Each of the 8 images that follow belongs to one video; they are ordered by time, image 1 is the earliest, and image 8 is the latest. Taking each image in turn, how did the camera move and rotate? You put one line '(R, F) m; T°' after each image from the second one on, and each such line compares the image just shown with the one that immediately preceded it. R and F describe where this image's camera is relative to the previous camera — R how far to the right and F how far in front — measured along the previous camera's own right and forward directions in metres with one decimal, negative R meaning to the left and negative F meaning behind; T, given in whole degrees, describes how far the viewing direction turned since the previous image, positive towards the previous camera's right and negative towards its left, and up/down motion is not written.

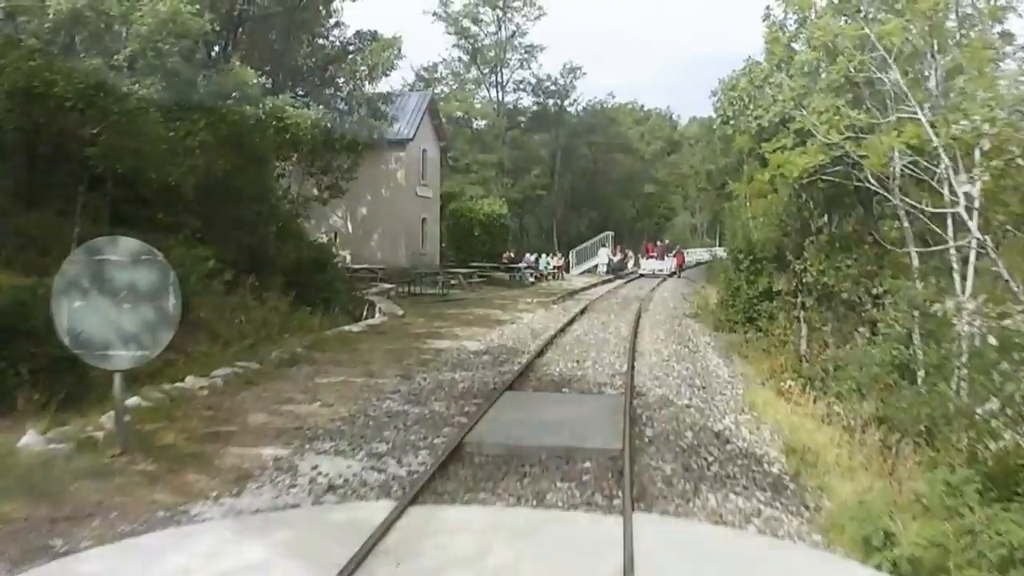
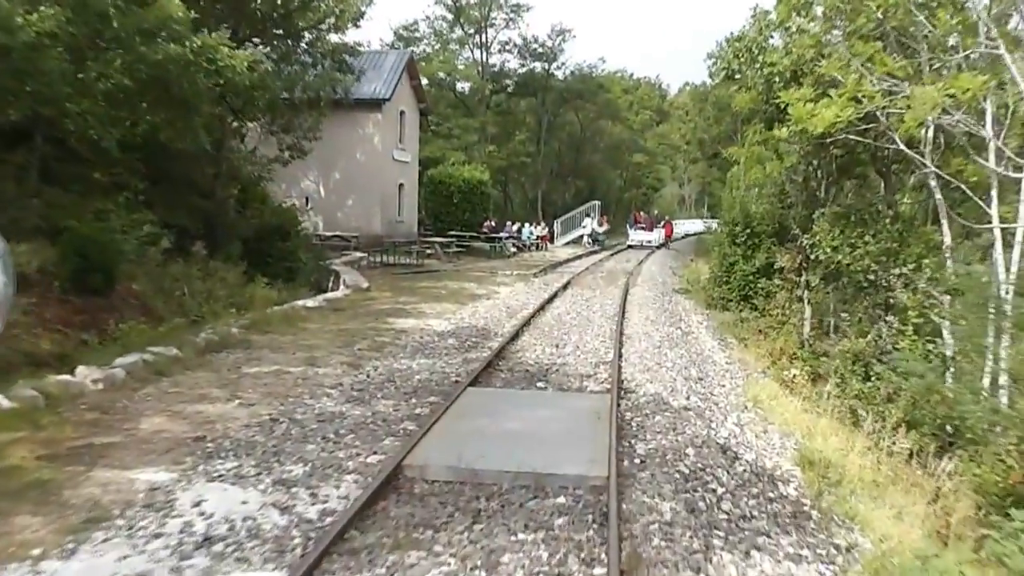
(+0.2, +1.6) m; +1°
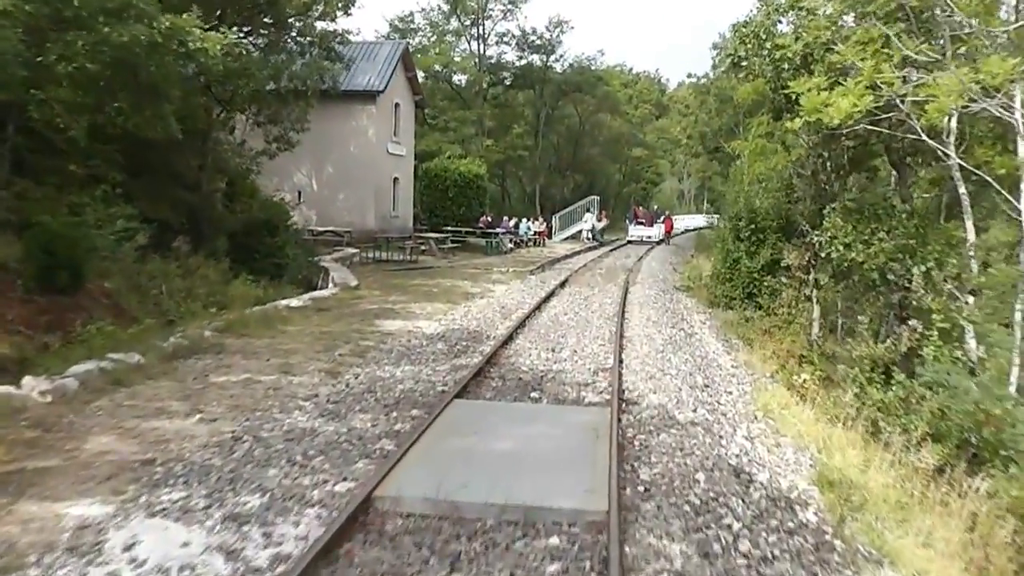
(+0.1, +0.7) m; 0°
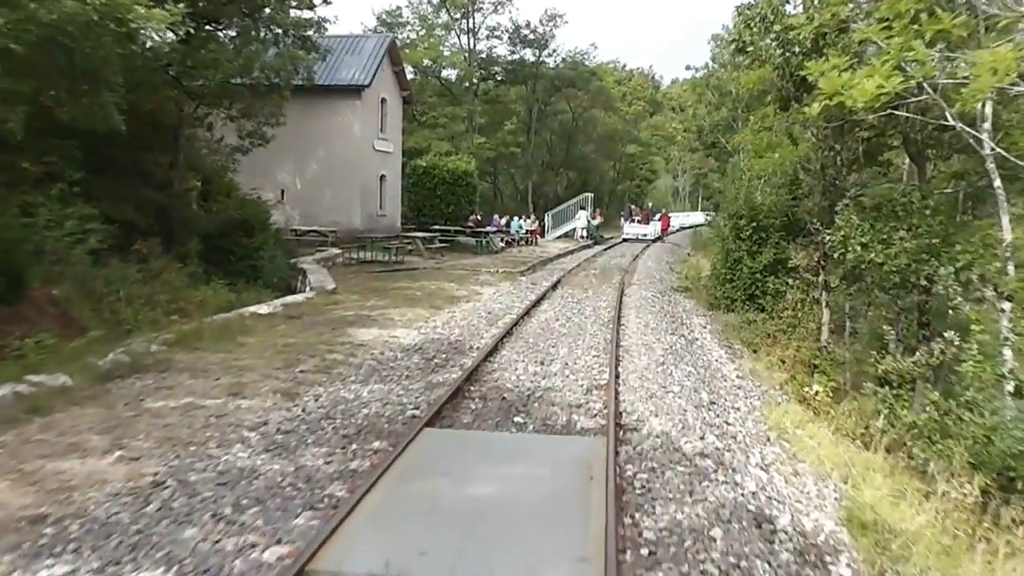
(+0.1, +1.0) m; 0°
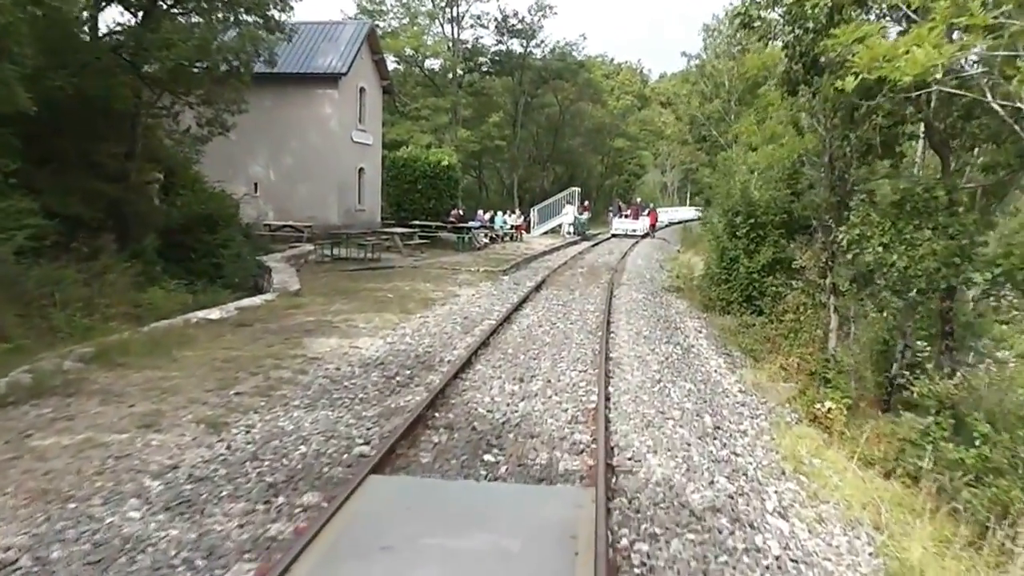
(+0.1, +1.2) m; +1°
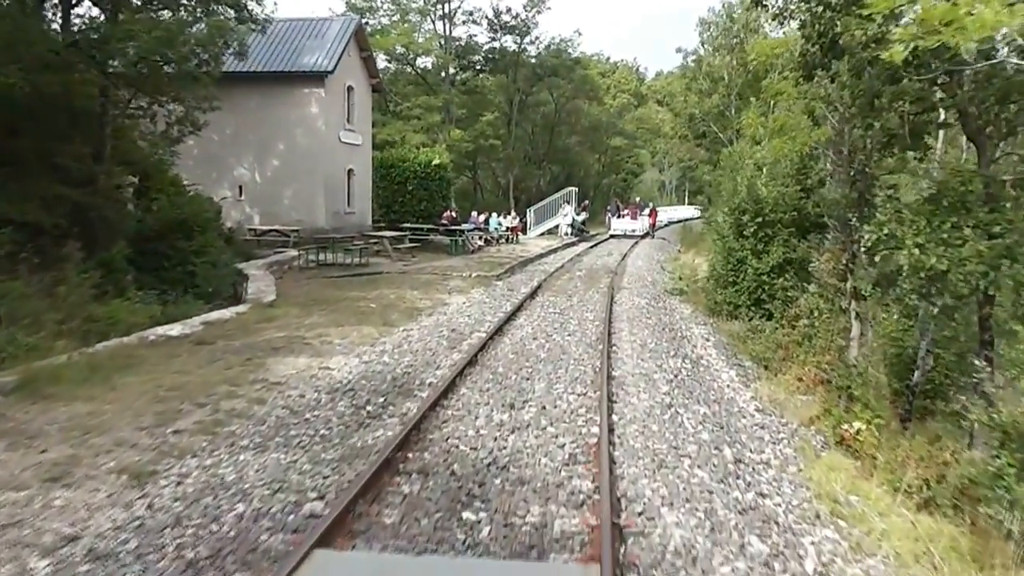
(+0.1, +1.0) m; 0°
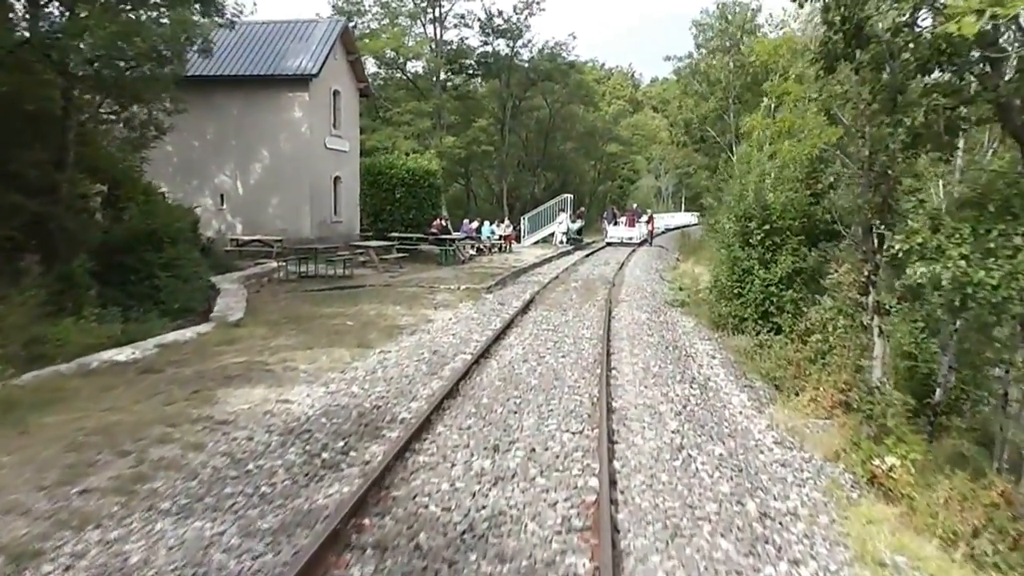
(+0.1, +1.1) m; 0°
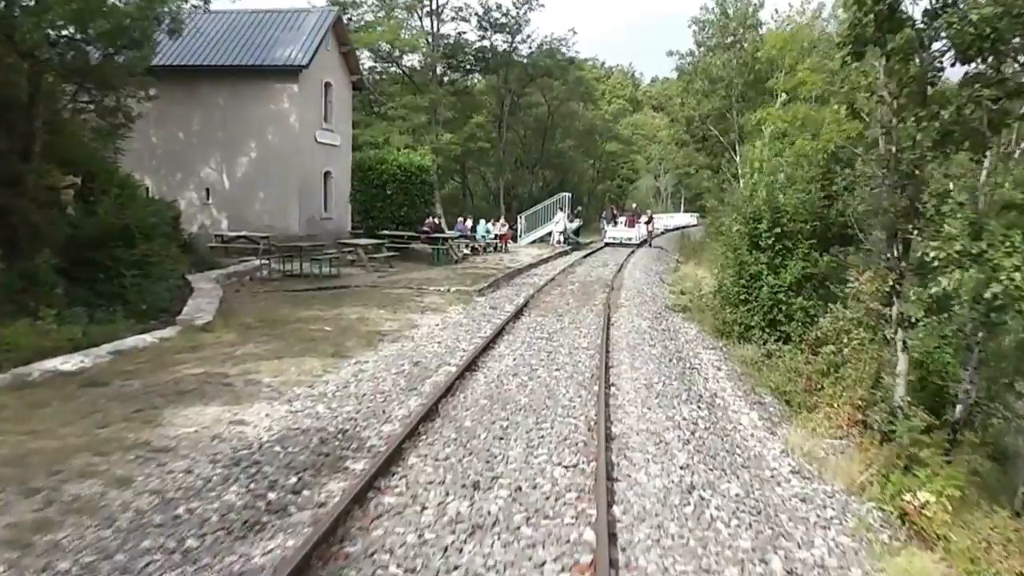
(+0.1, +0.9) m; 0°
